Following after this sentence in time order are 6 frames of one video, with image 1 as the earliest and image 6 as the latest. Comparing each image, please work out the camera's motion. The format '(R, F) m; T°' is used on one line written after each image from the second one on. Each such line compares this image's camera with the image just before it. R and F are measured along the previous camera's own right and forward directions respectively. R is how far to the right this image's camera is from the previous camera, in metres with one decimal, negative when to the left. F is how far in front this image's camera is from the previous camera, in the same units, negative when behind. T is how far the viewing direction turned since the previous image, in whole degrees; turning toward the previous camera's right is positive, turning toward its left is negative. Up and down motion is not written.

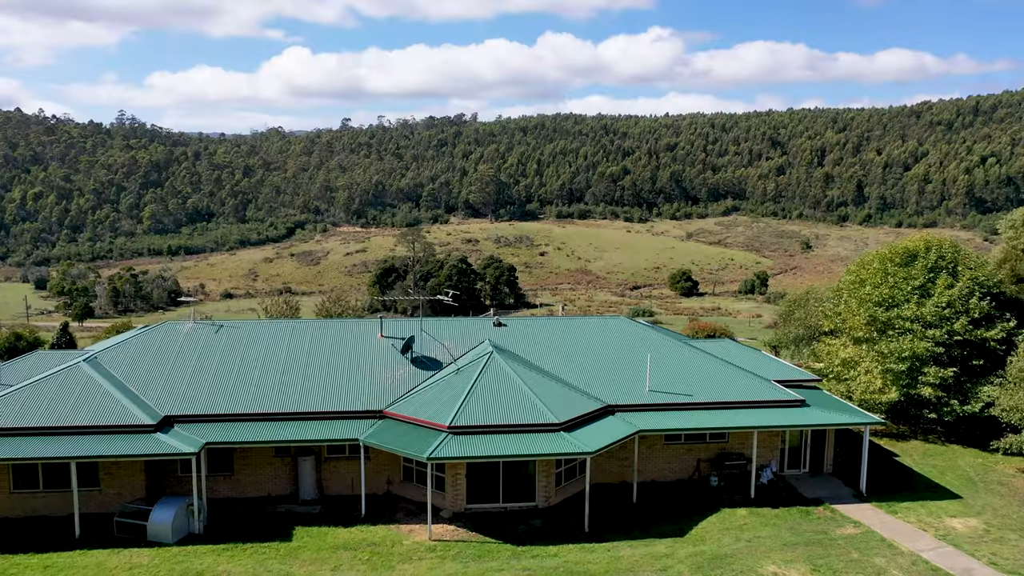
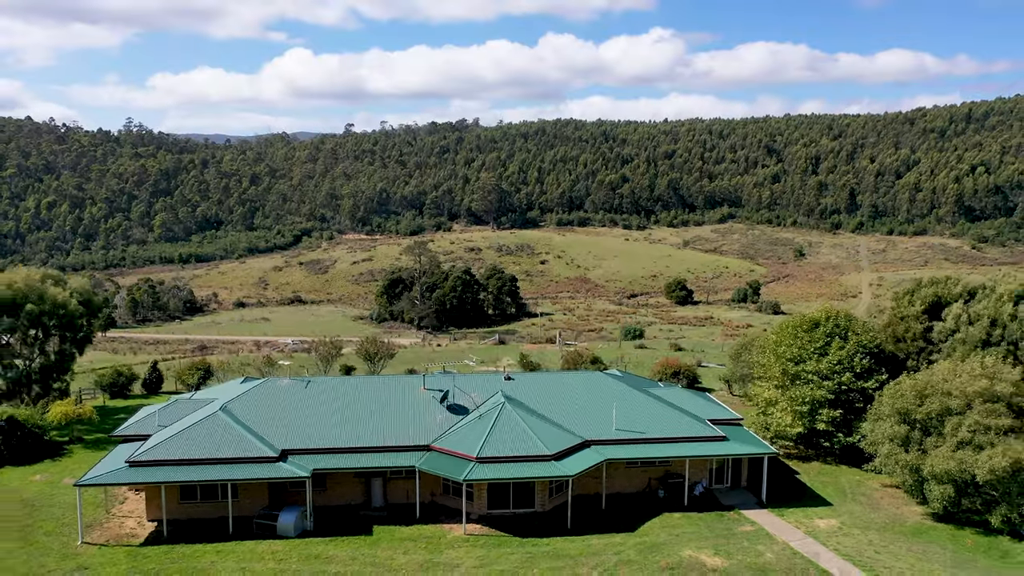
(0.0, -2.3) m; 0°
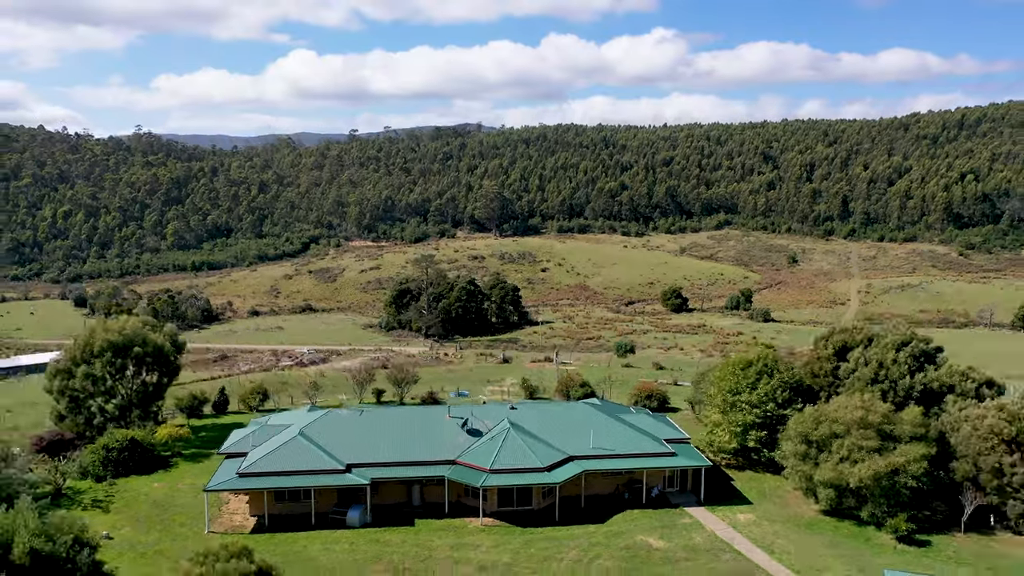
(0.0, -2.7) m; 0°
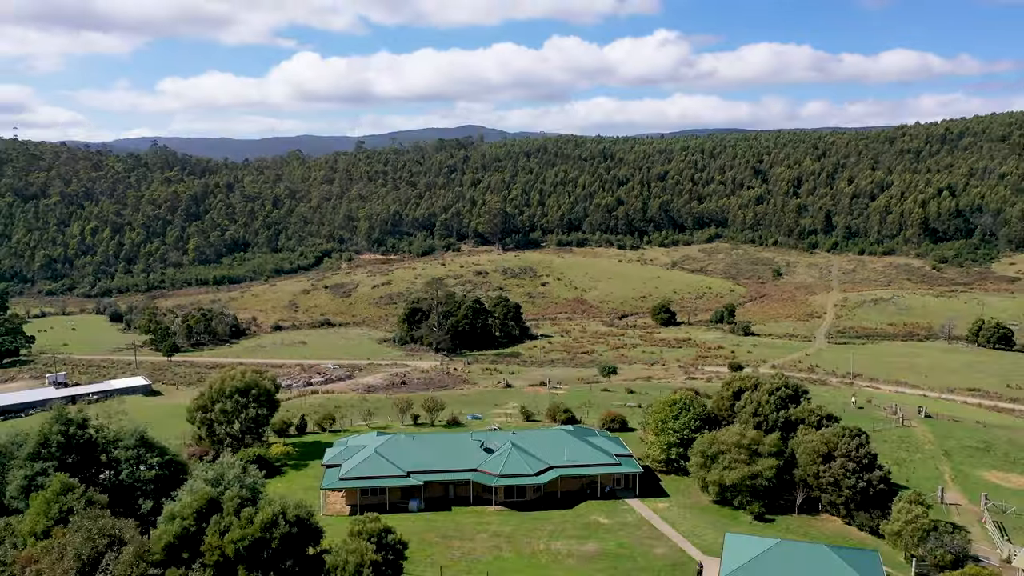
(0.0, -5.5) m; 0°
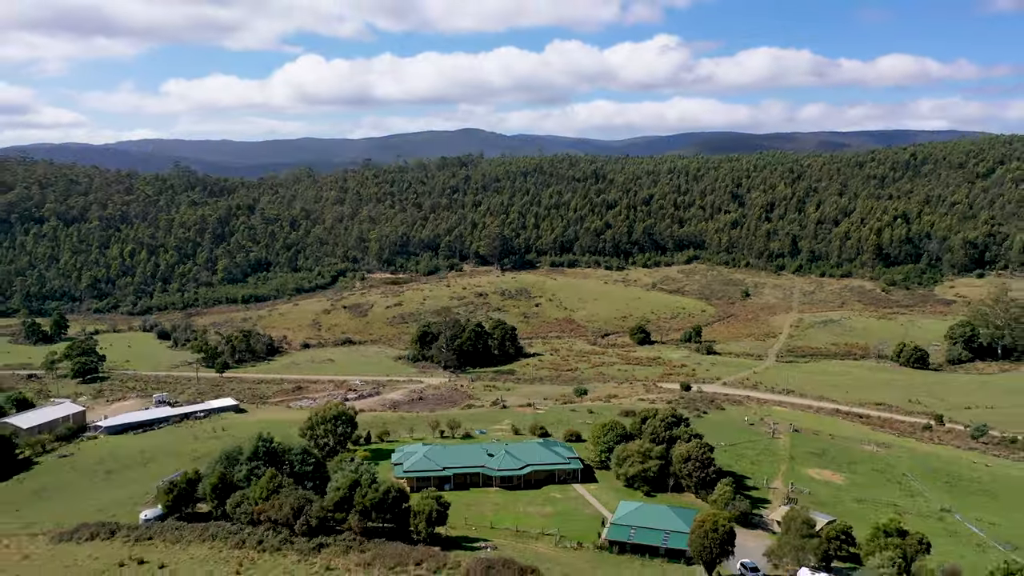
(+0.2, -10.7) m; 0°
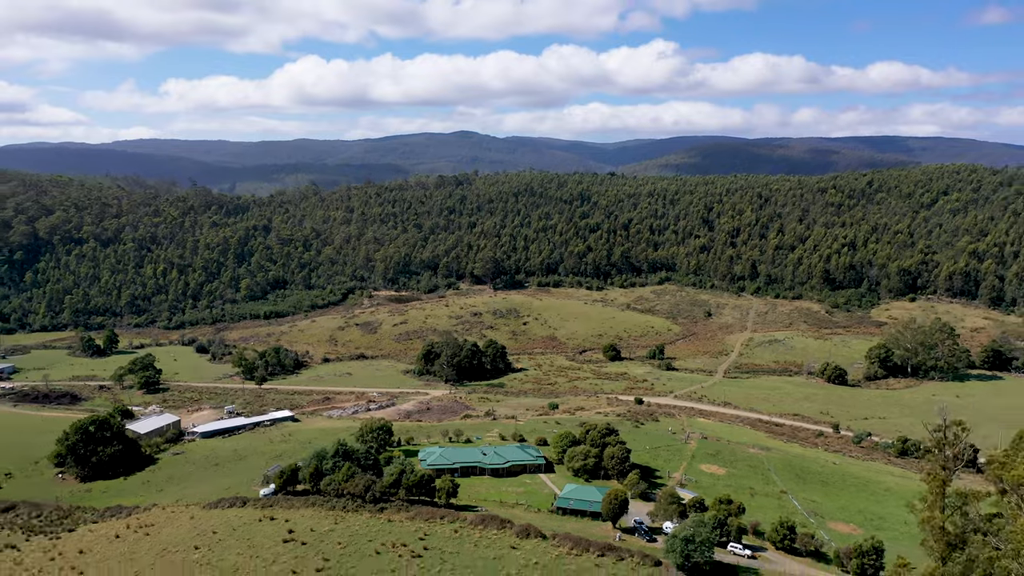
(+0.3, -13.6) m; 0°
